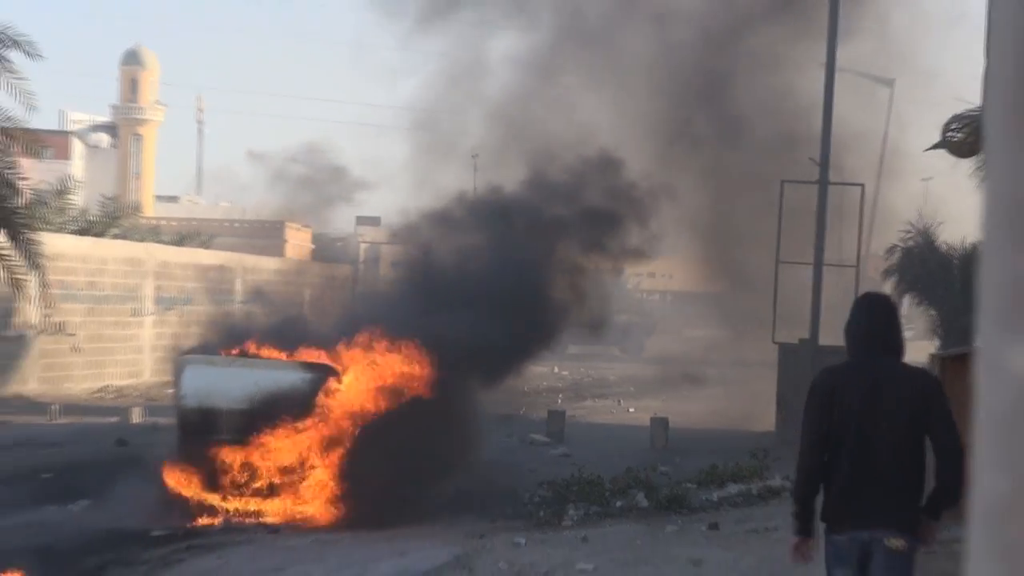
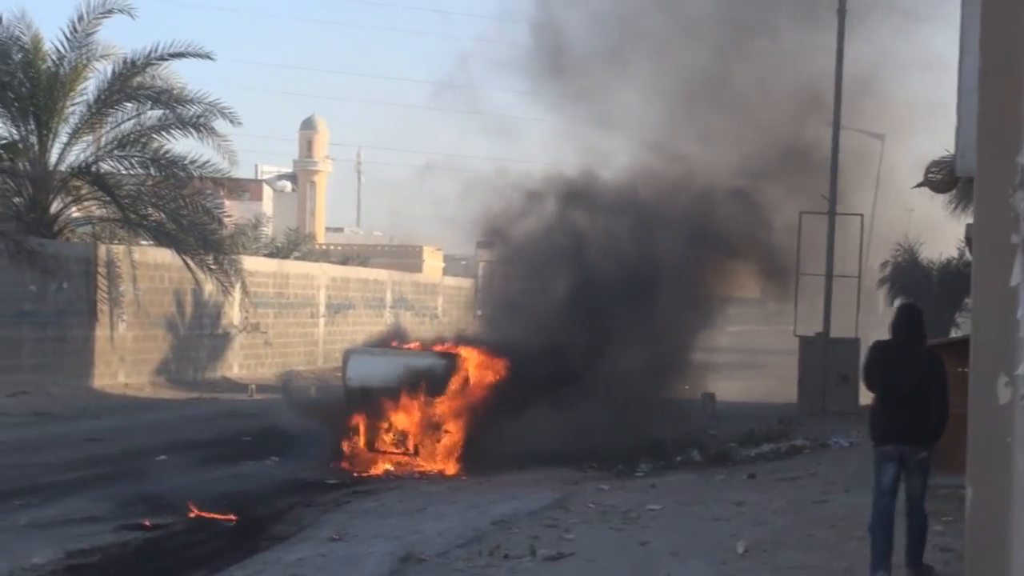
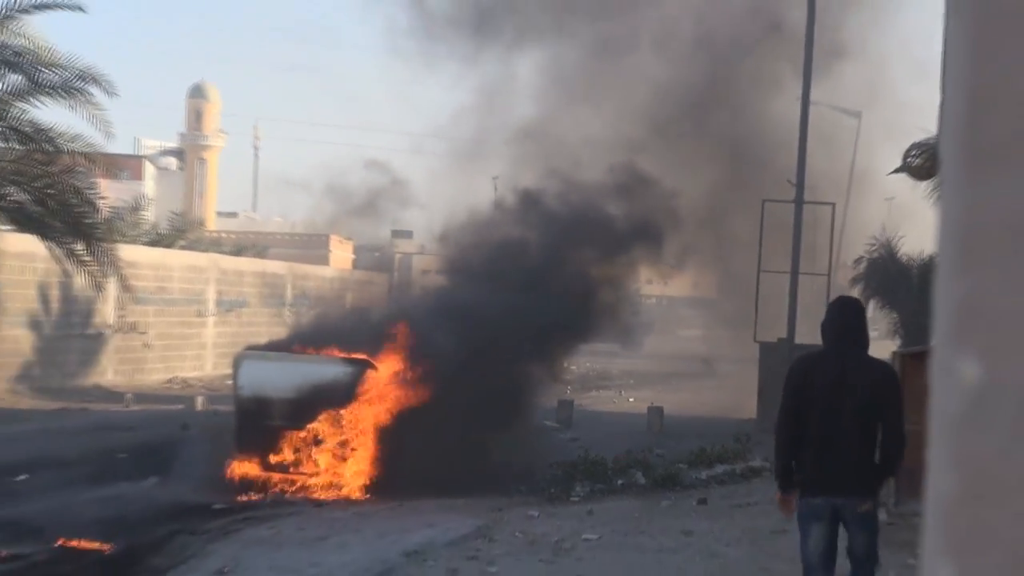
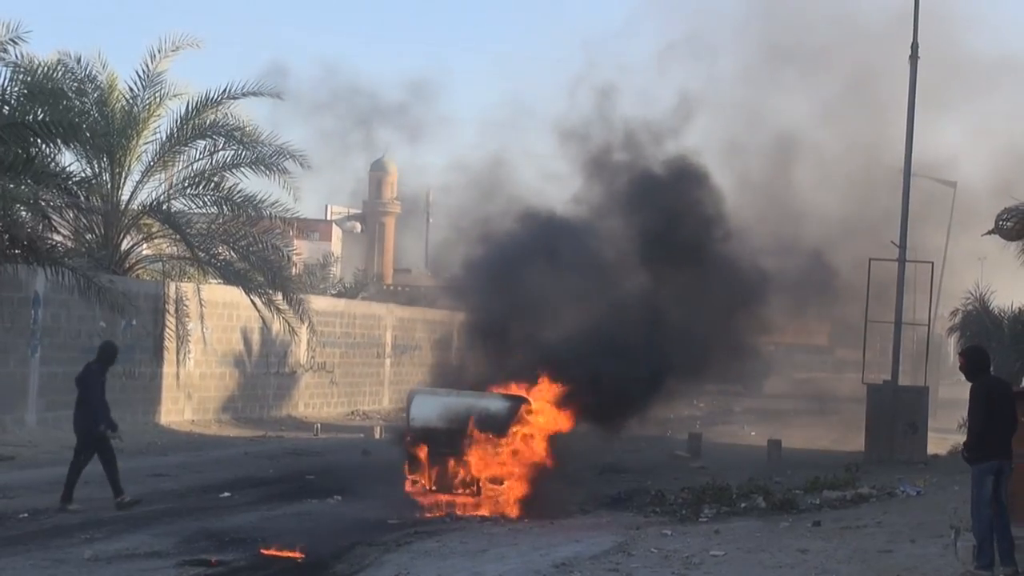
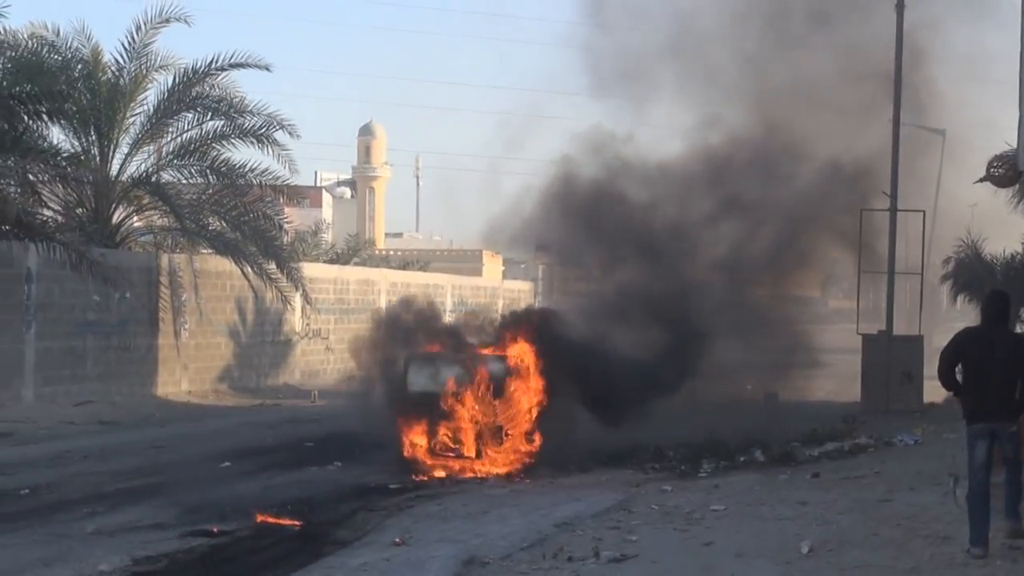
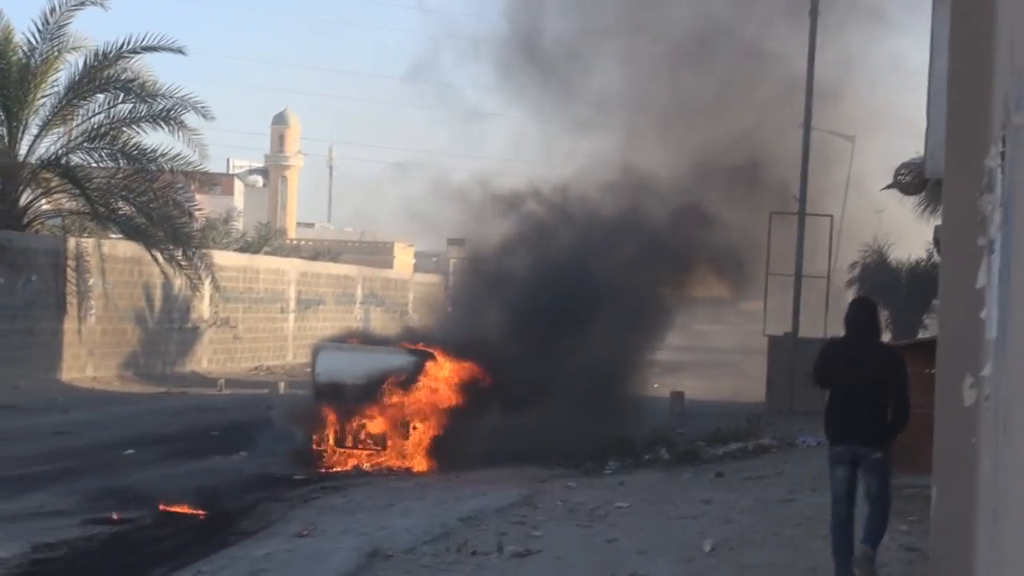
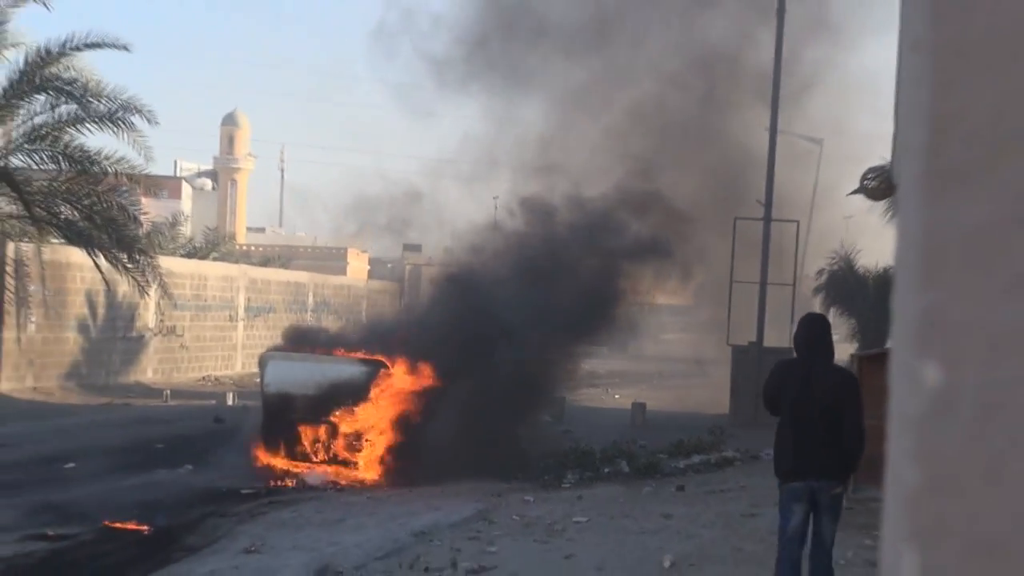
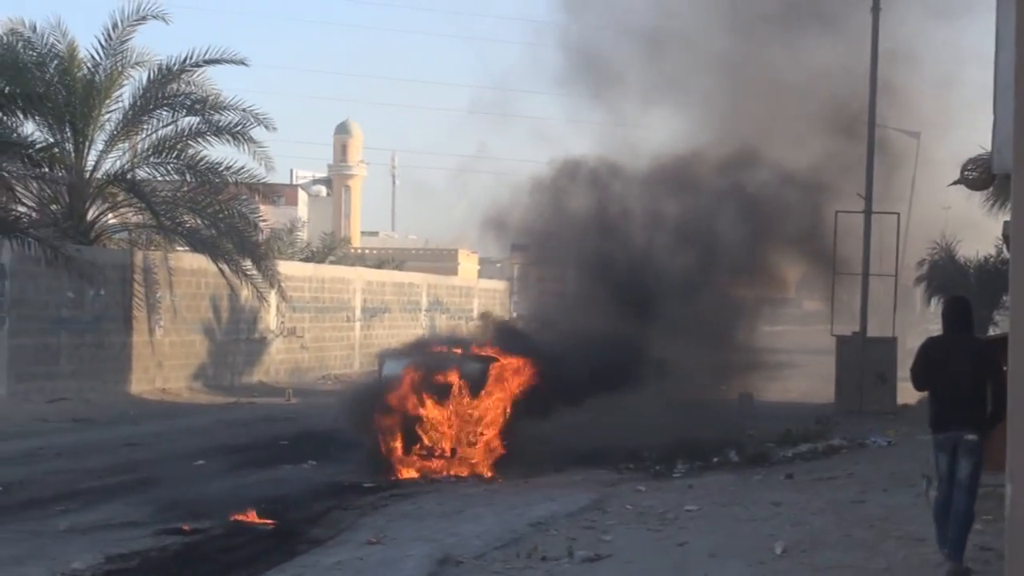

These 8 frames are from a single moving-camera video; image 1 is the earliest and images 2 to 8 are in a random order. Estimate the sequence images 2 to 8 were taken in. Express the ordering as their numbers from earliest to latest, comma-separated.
3, 7, 6, 2, 8, 5, 4
